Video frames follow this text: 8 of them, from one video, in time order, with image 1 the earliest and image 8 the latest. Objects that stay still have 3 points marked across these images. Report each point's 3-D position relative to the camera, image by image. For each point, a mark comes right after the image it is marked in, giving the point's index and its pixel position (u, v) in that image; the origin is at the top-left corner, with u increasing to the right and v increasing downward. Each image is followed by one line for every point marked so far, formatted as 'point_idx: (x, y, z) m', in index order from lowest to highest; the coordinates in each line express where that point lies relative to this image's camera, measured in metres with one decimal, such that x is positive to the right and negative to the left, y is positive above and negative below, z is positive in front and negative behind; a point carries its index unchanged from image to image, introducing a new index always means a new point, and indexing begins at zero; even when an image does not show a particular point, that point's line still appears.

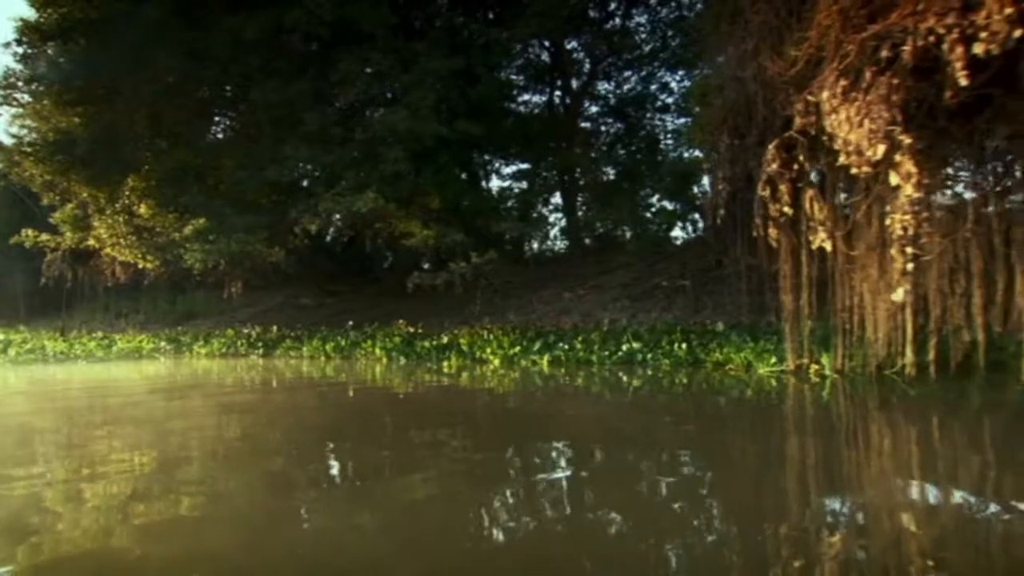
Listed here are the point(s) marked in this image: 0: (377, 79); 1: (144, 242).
0: (-2.9, +4.3, +11.2) m
1: (-9.3, +1.1, +13.1) m
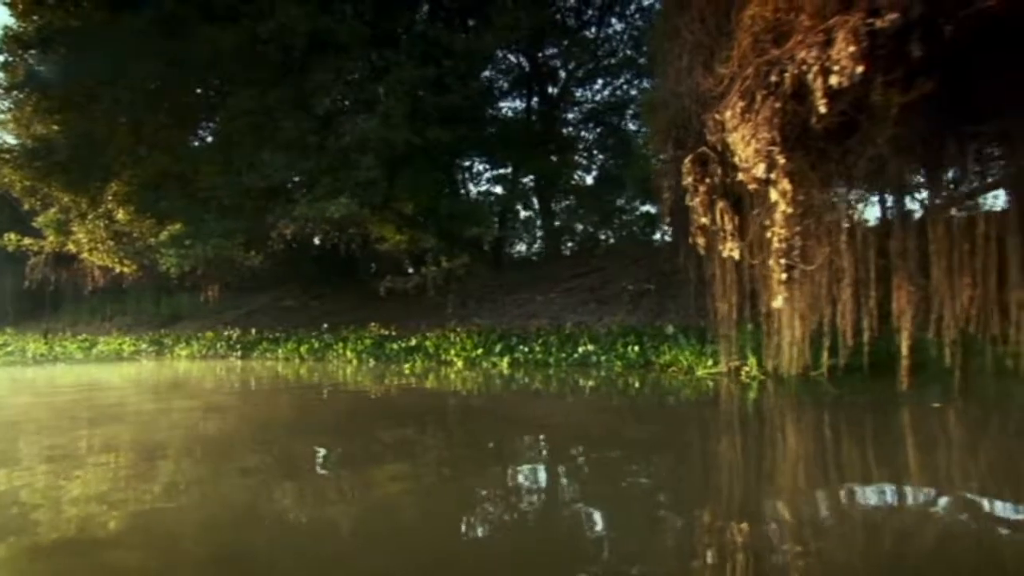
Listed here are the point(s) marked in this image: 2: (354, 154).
0: (-3.6, +4.3, +11.5) m
1: (-10.0, +1.0, +13.4) m
2: (-3.4, +2.9, +11.5) m
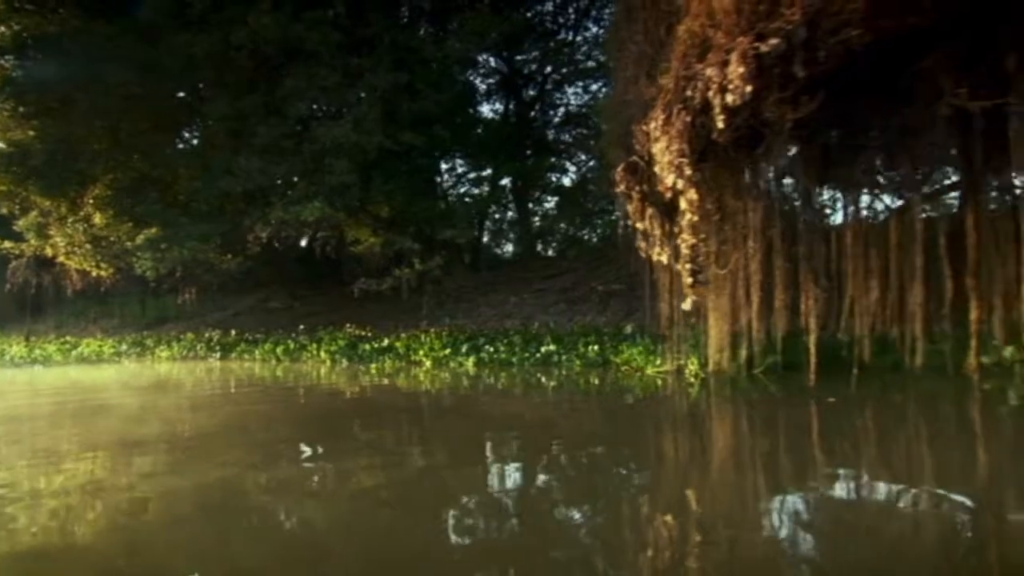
0: (-4.2, +4.2, +11.7) m
1: (-10.6, +0.9, +13.5) m
2: (-4.0, +2.9, +11.7) m
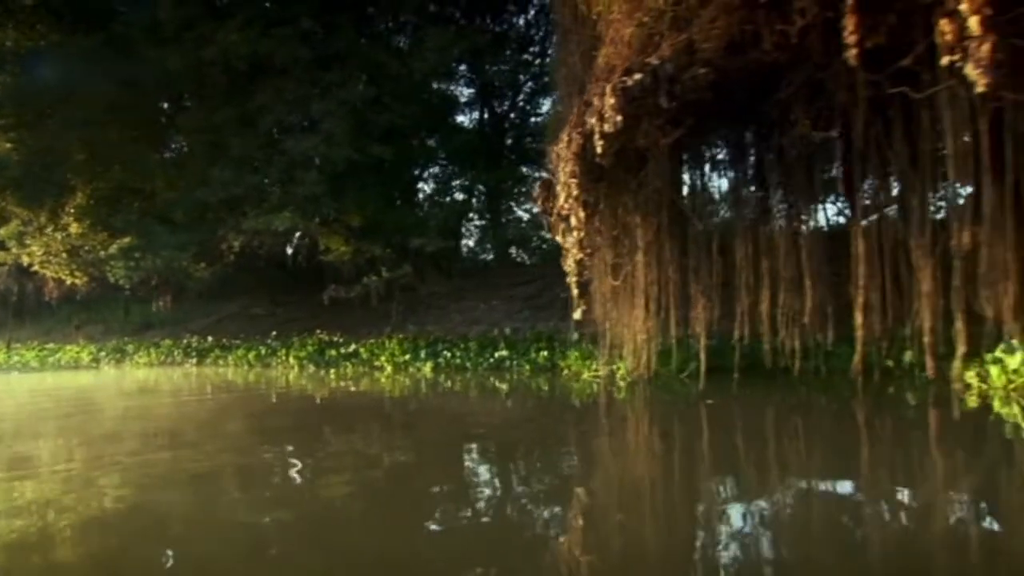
0: (-5.0, +4.0, +12.0) m
1: (-11.4, +0.7, +13.9) m
2: (-4.8, +2.7, +12.0) m
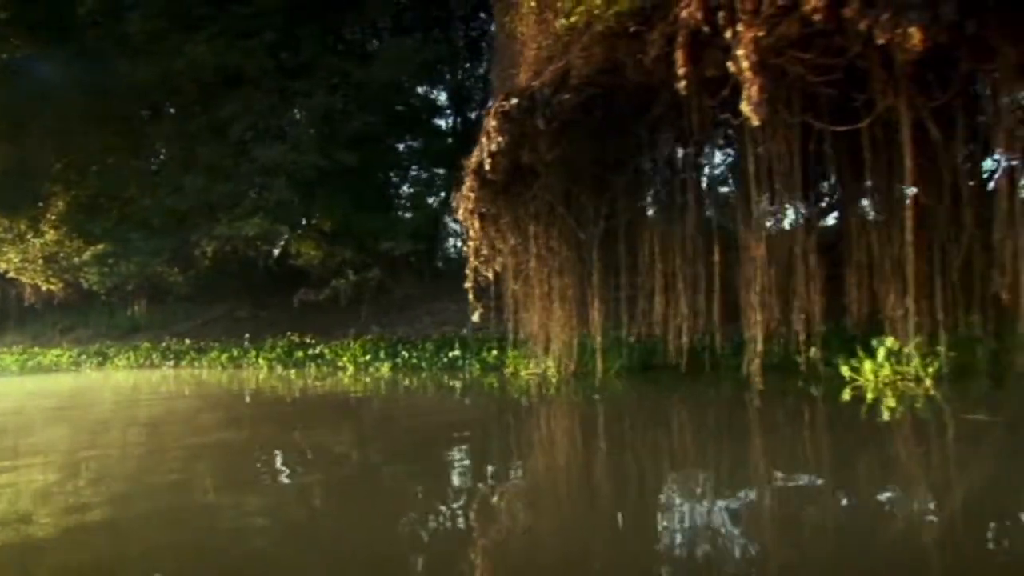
0: (-5.9, +4.0, +12.4) m
1: (-12.3, +0.6, +14.2) m
2: (-5.7, +2.6, +12.4) m
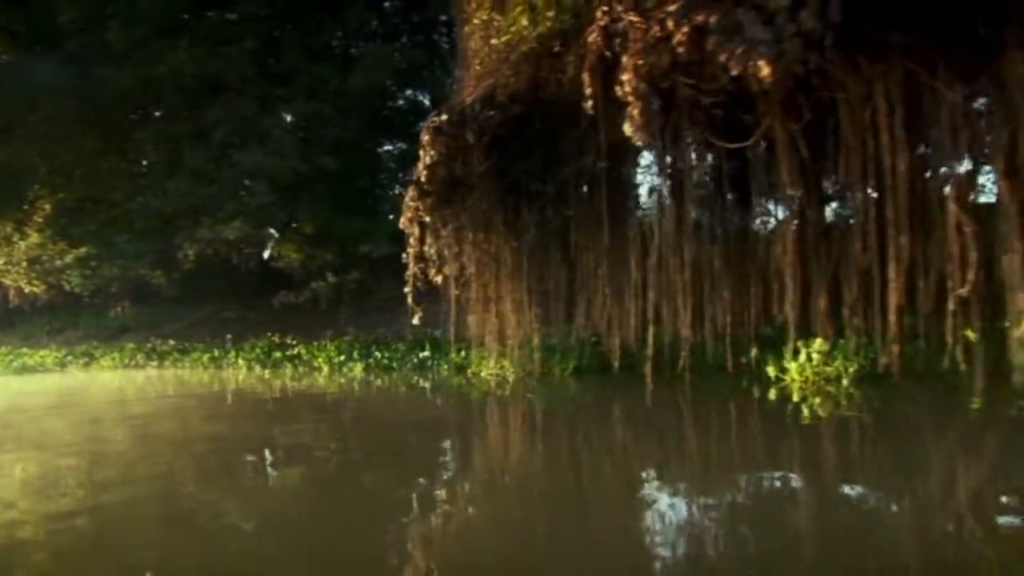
0: (-6.5, +3.9, +12.7) m
1: (-12.8, +0.5, +14.5) m
2: (-6.3, +2.6, +12.7) m
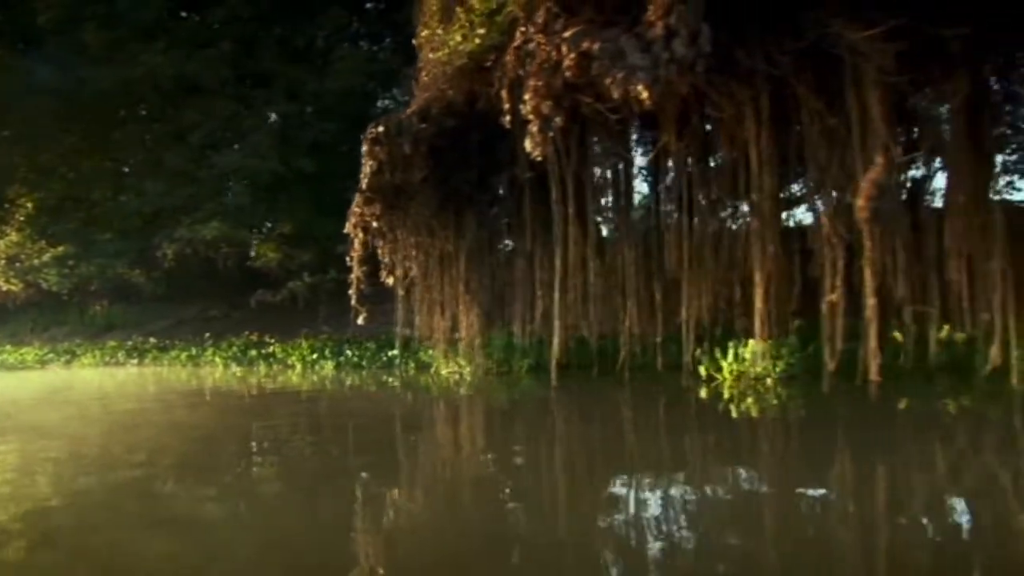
0: (-7.1, +3.9, +12.8) m
1: (-13.5, +0.6, +14.6) m
2: (-6.9, +2.6, +12.8) m
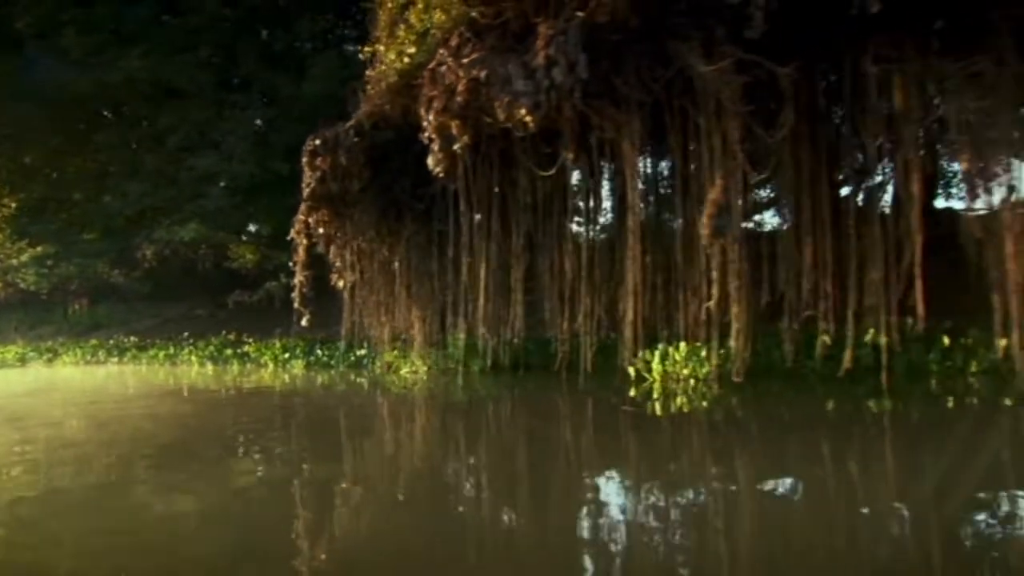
0: (-7.8, +3.9, +13.1) m
1: (-14.2, +0.6, +14.8) m
2: (-7.6, +2.6, +13.1) m
